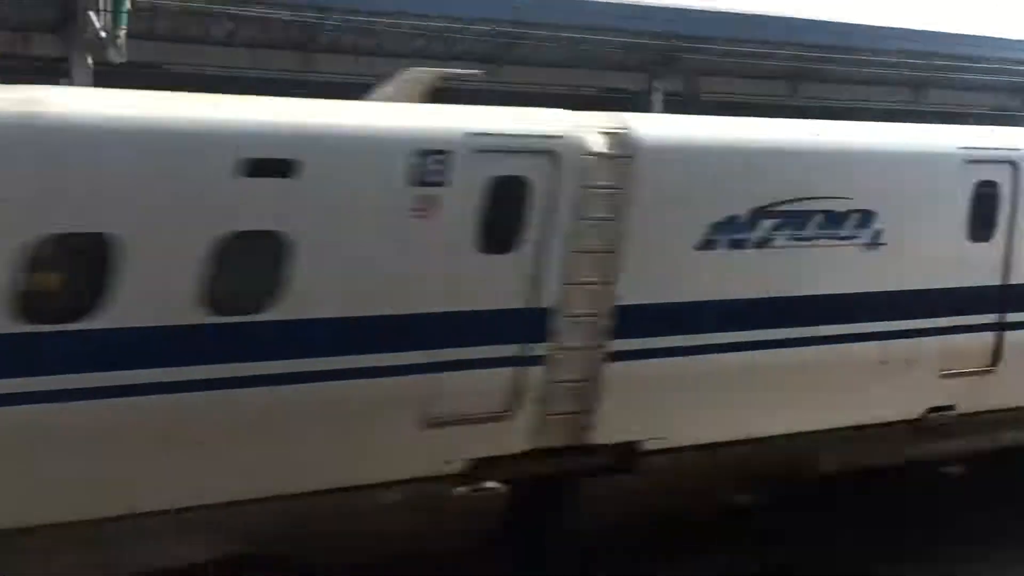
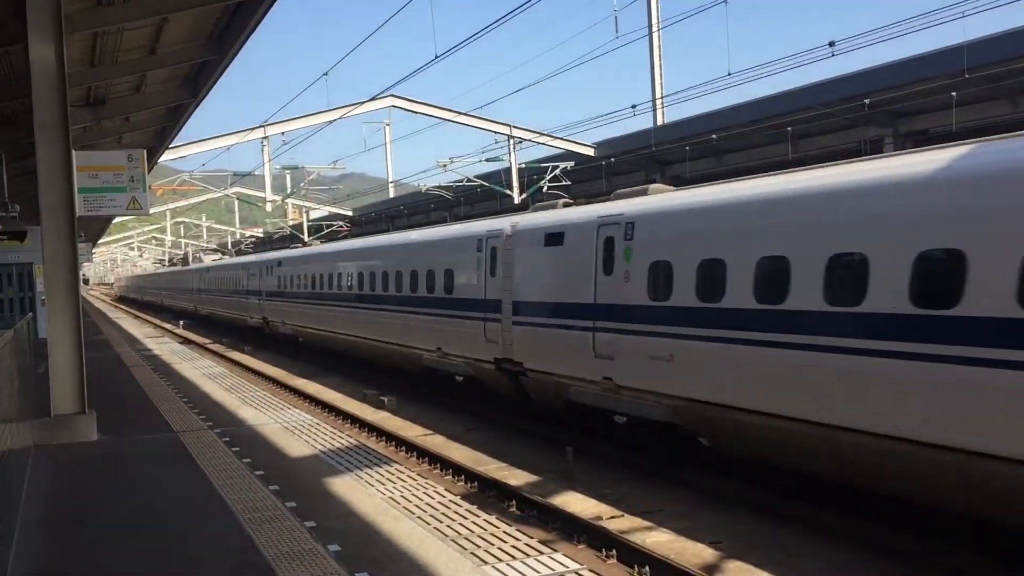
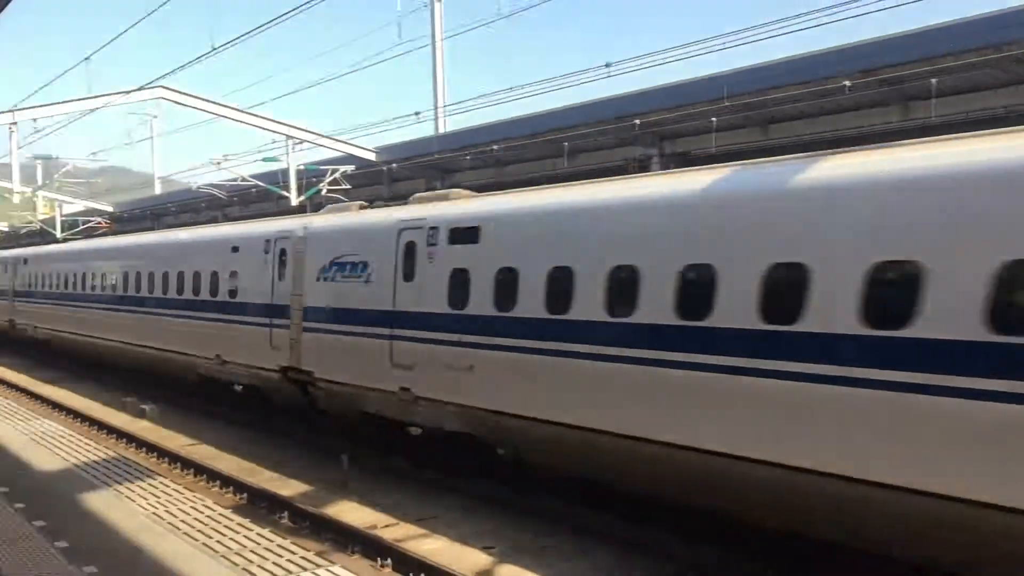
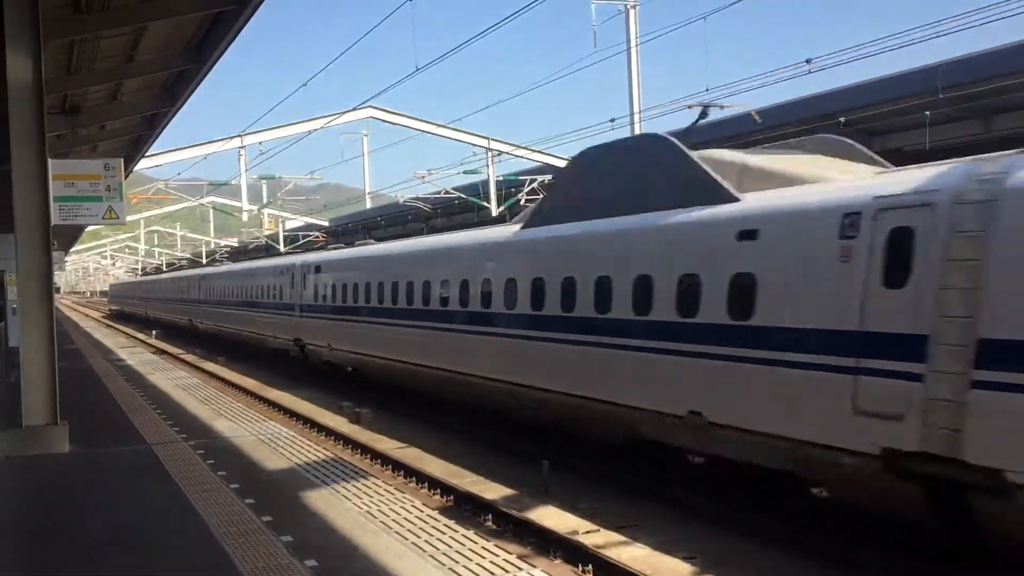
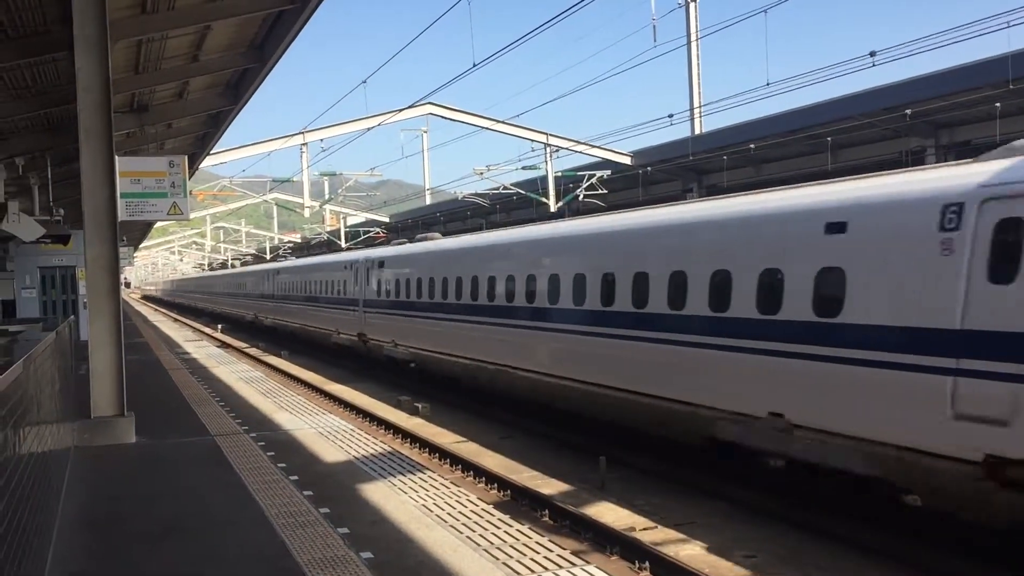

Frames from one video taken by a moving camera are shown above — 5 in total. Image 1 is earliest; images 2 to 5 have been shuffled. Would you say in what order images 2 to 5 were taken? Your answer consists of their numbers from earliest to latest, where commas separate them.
3, 4, 2, 5
